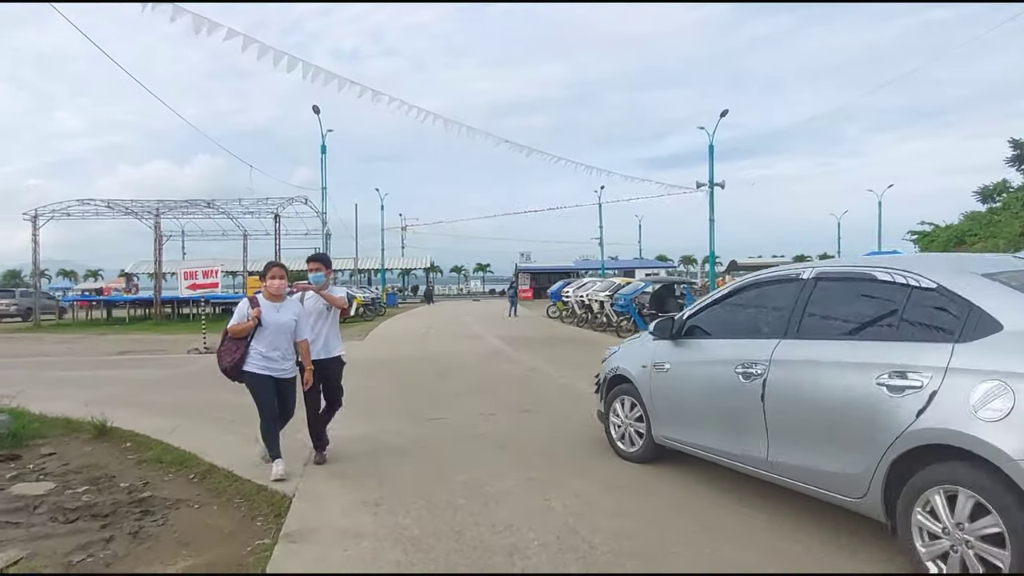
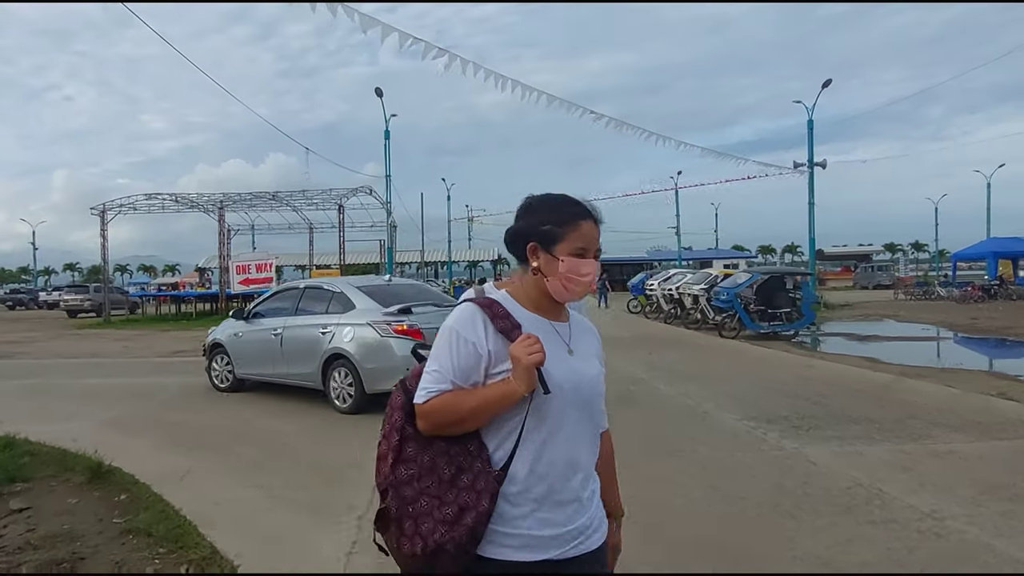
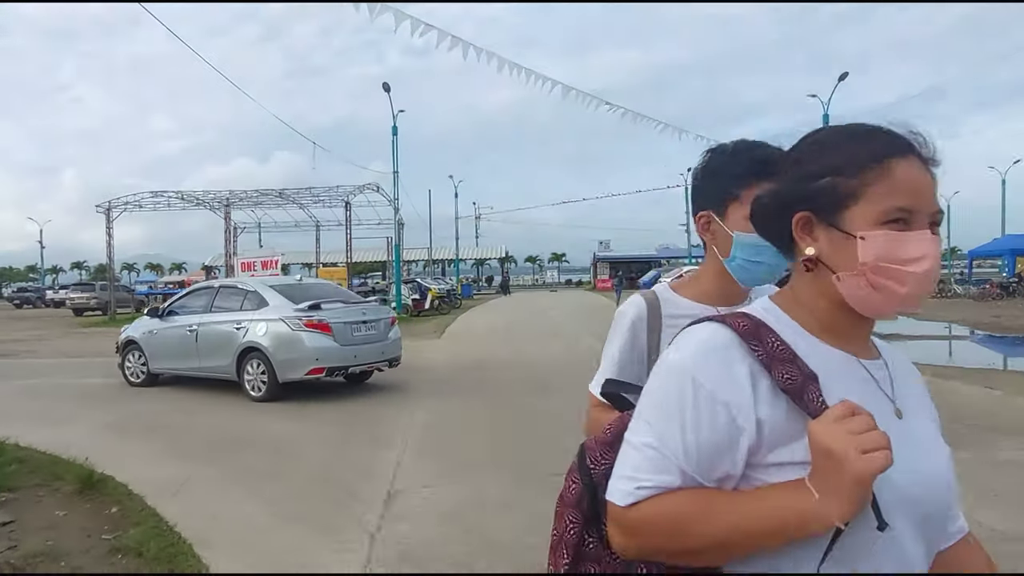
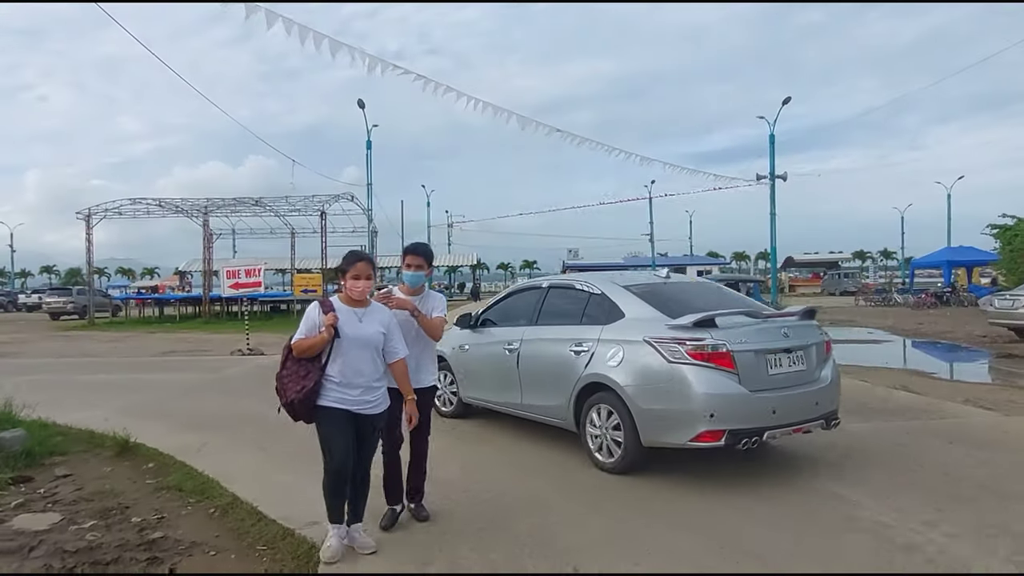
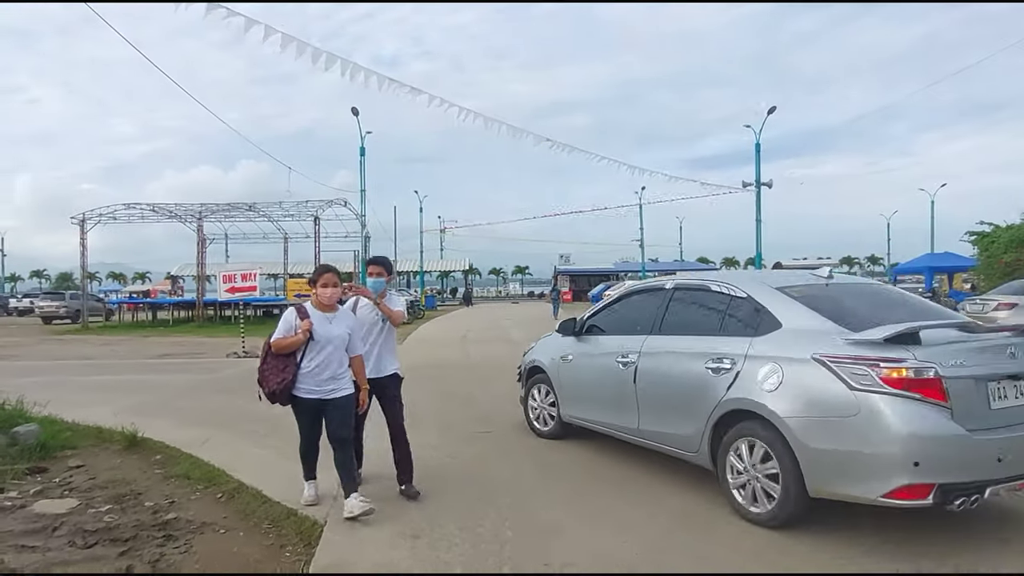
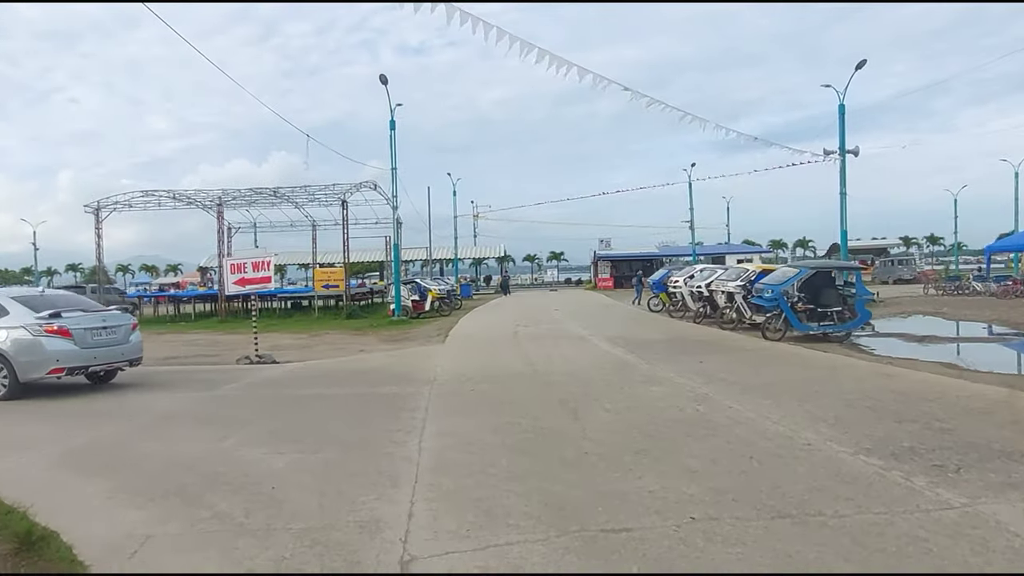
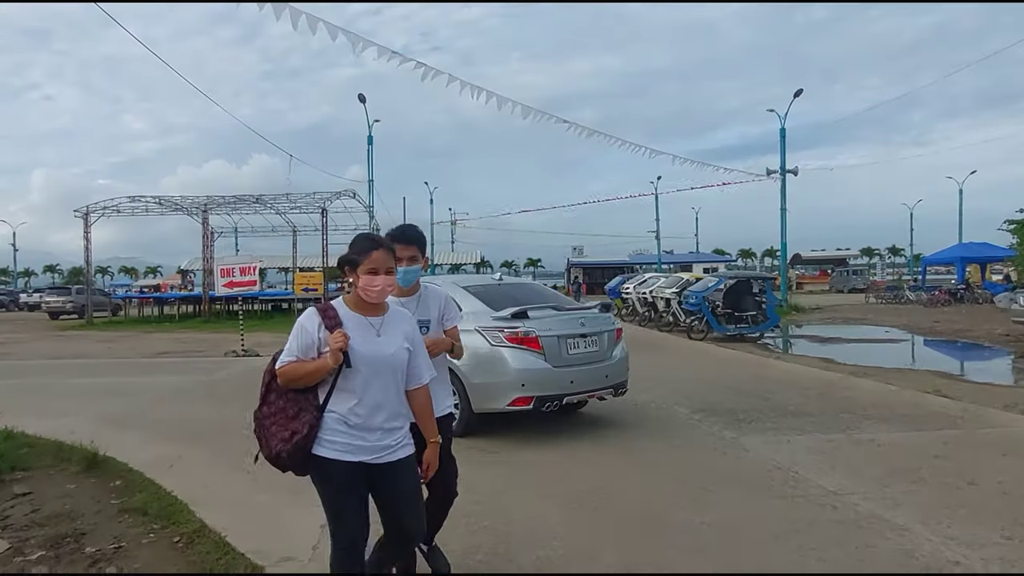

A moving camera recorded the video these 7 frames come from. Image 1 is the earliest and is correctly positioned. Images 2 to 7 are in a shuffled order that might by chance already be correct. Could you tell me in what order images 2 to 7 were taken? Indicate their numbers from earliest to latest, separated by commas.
5, 4, 7, 2, 3, 6
